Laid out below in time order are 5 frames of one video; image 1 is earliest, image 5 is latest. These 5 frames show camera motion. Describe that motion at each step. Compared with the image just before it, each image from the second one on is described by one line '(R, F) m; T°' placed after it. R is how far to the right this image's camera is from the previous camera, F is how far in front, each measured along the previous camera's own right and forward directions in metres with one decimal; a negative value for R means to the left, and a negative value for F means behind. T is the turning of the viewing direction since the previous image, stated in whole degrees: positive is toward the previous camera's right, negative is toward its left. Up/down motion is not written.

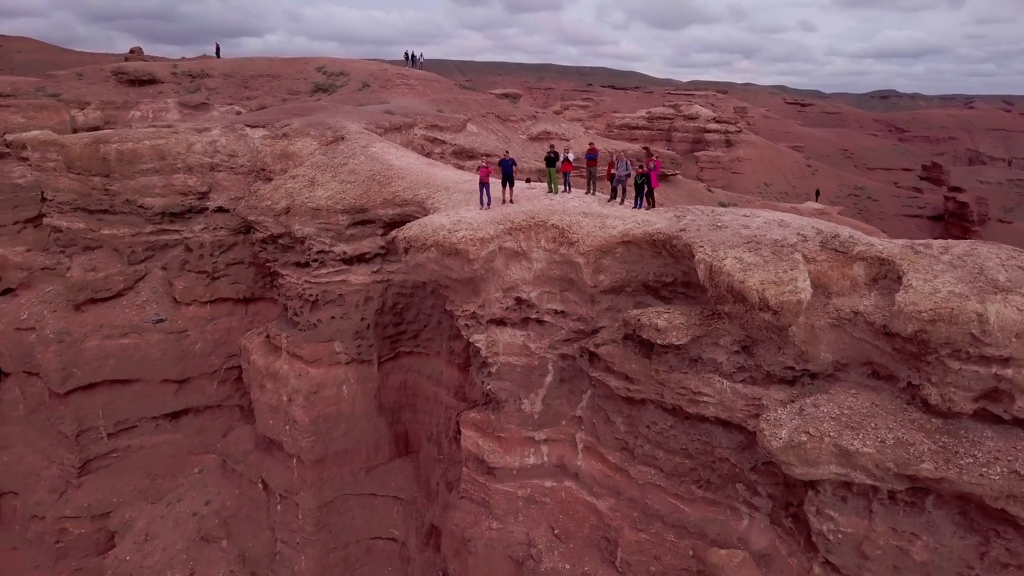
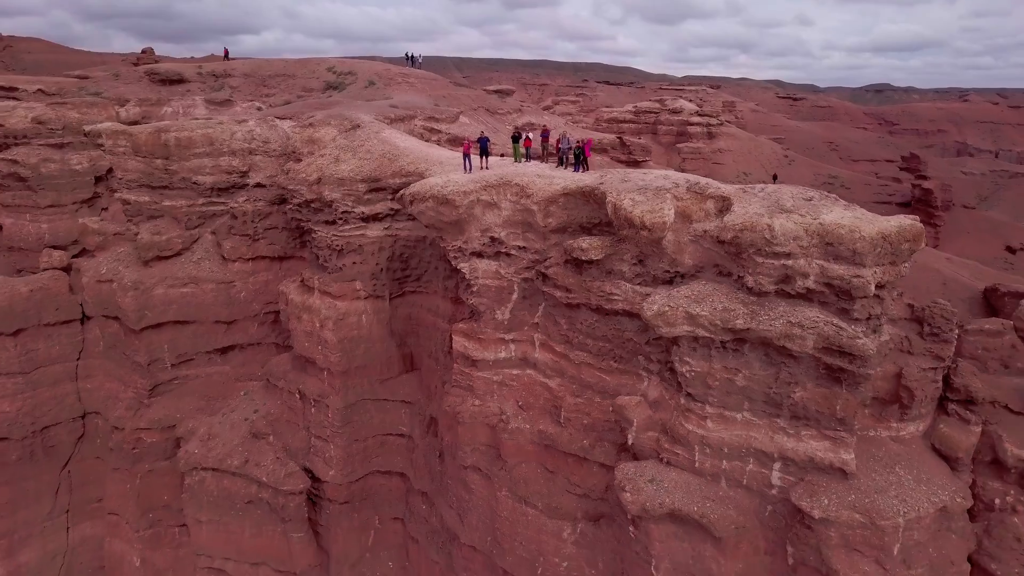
(+0.2, -2.2) m; 0°
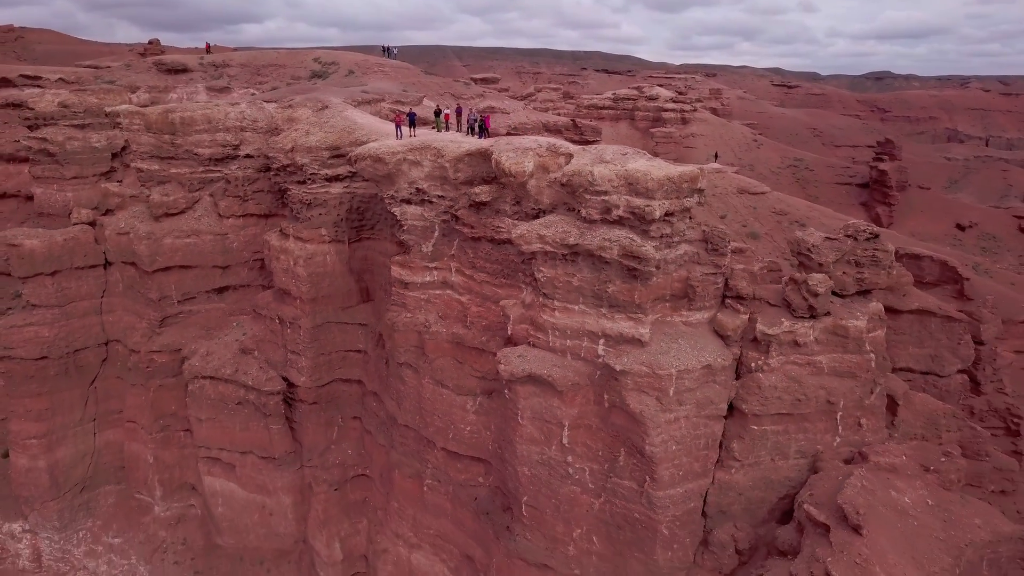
(+1.1, -2.5) m; 0°
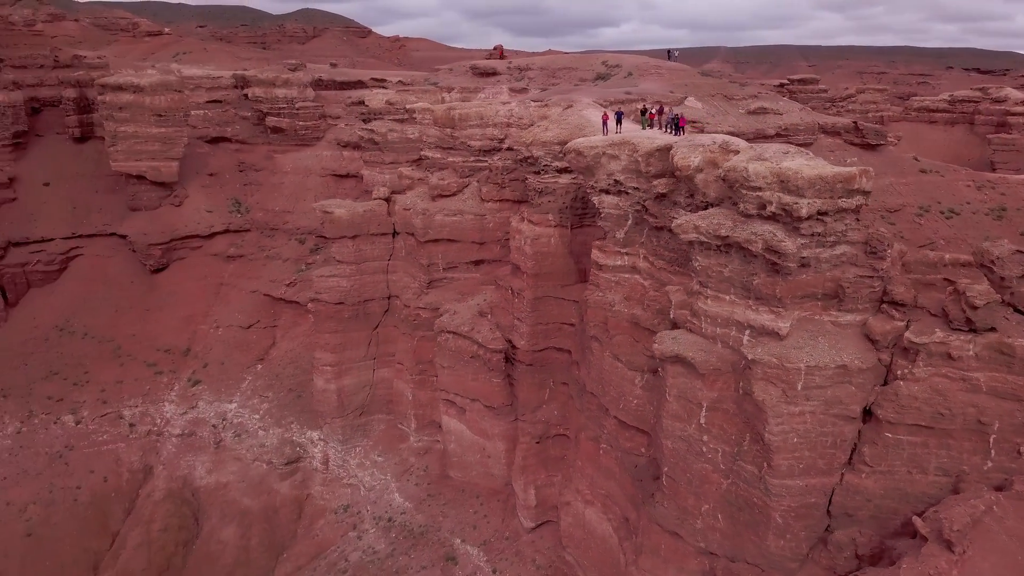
(+2.0, -0.7) m; -23°
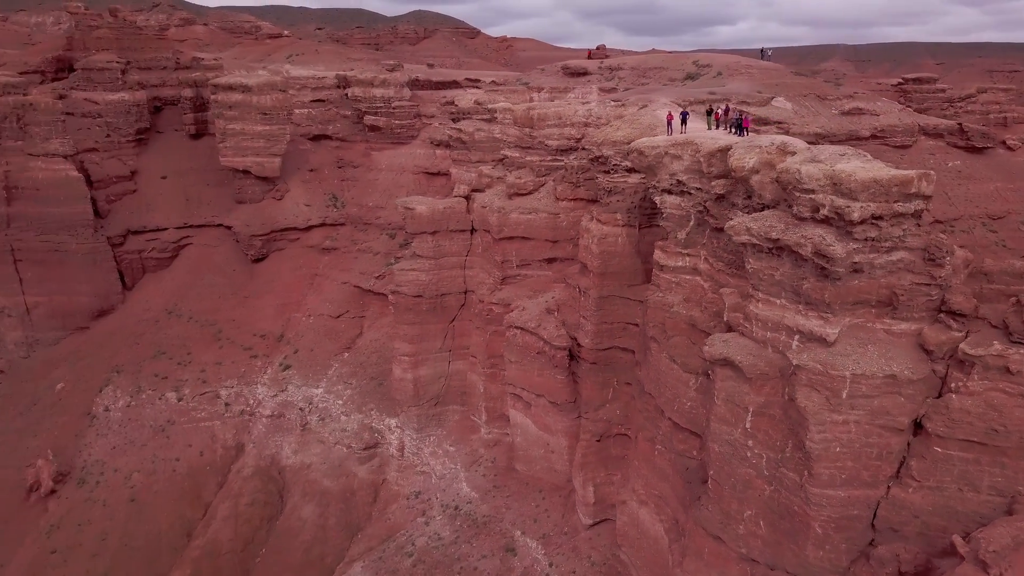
(+0.7, -0.2) m; -7°
